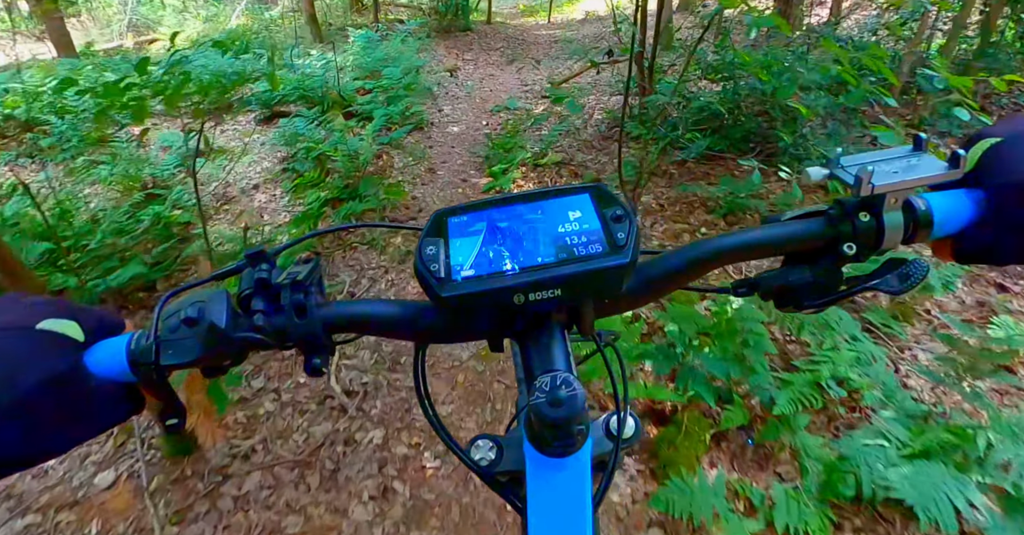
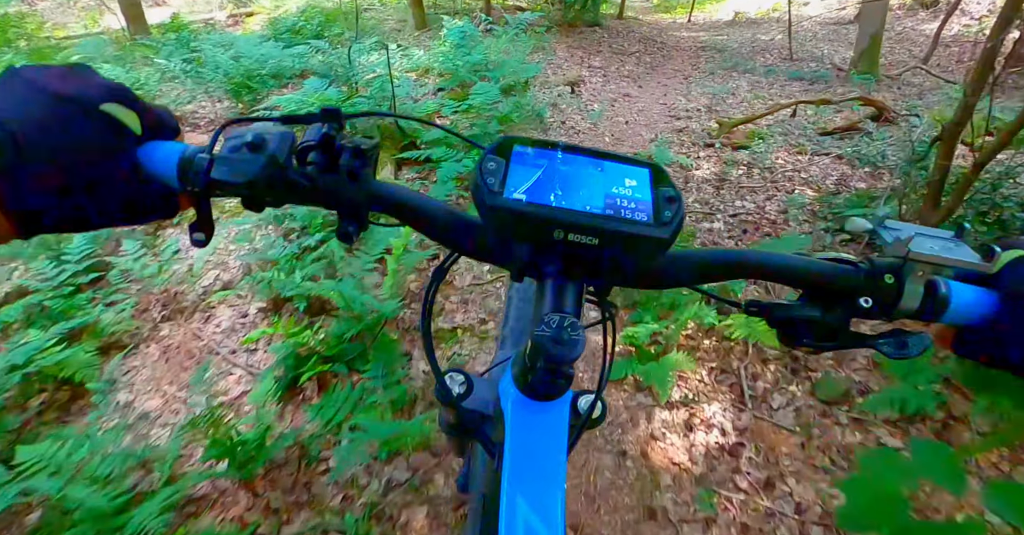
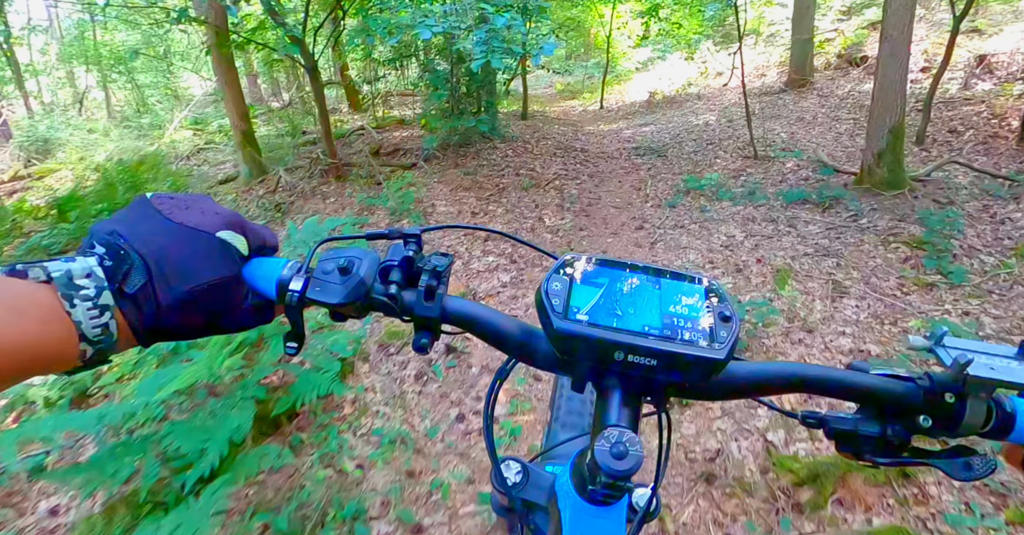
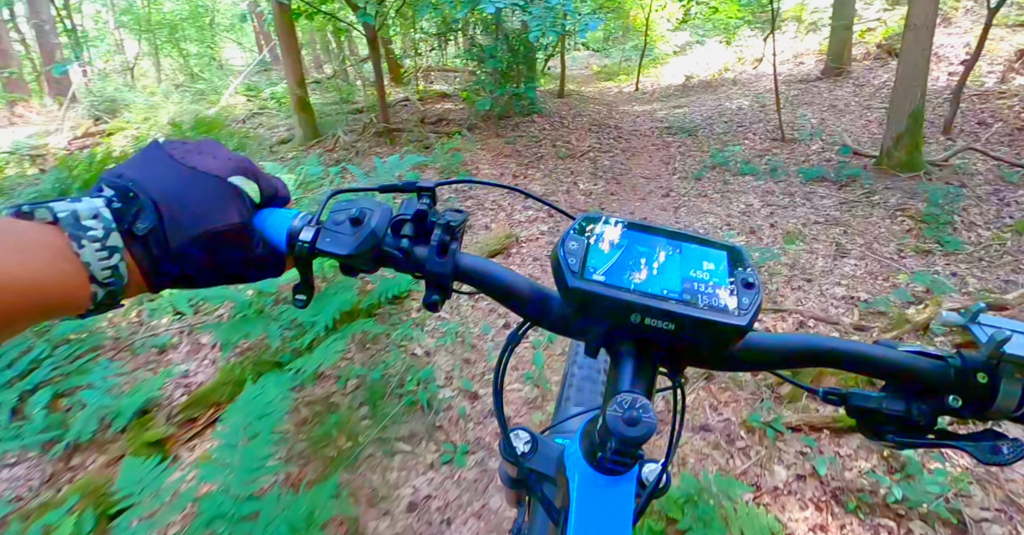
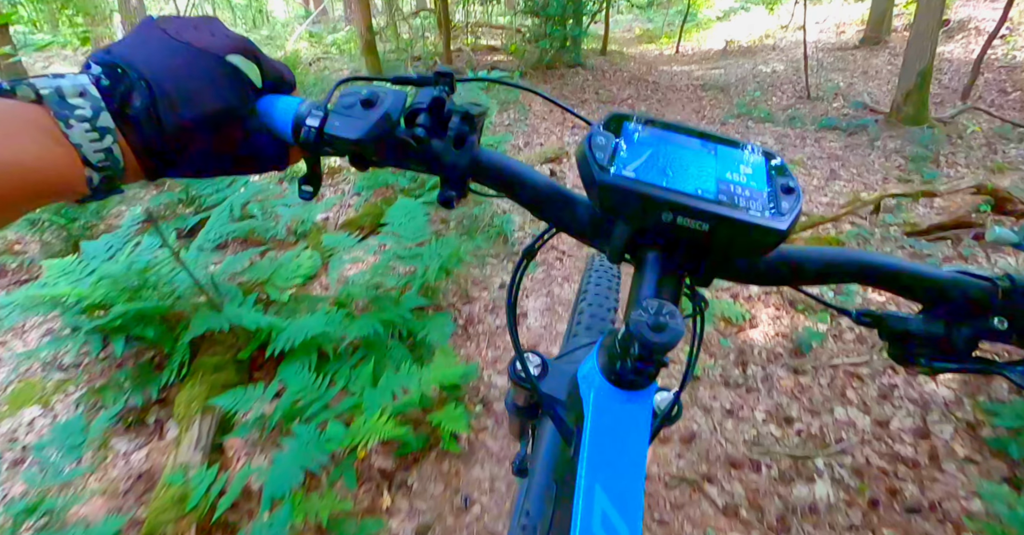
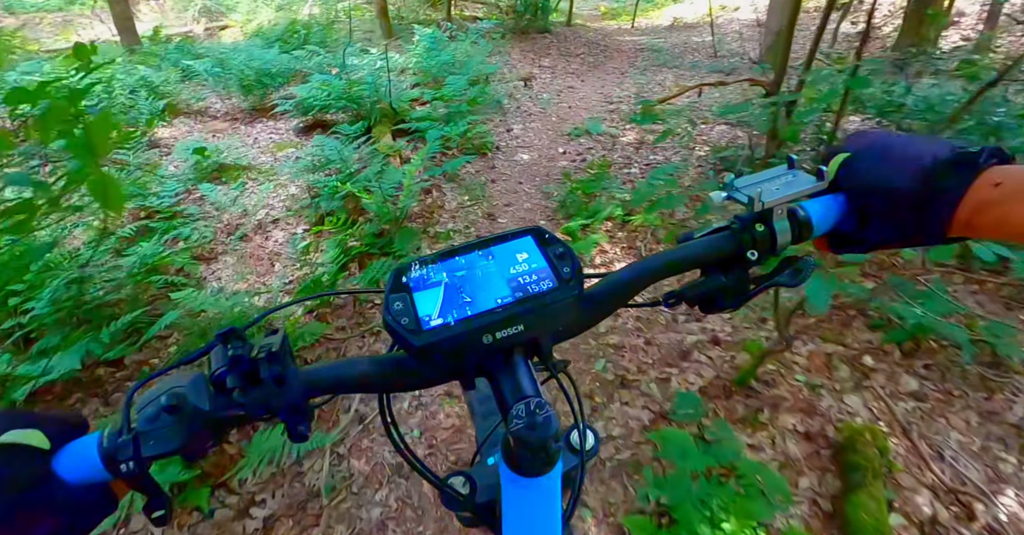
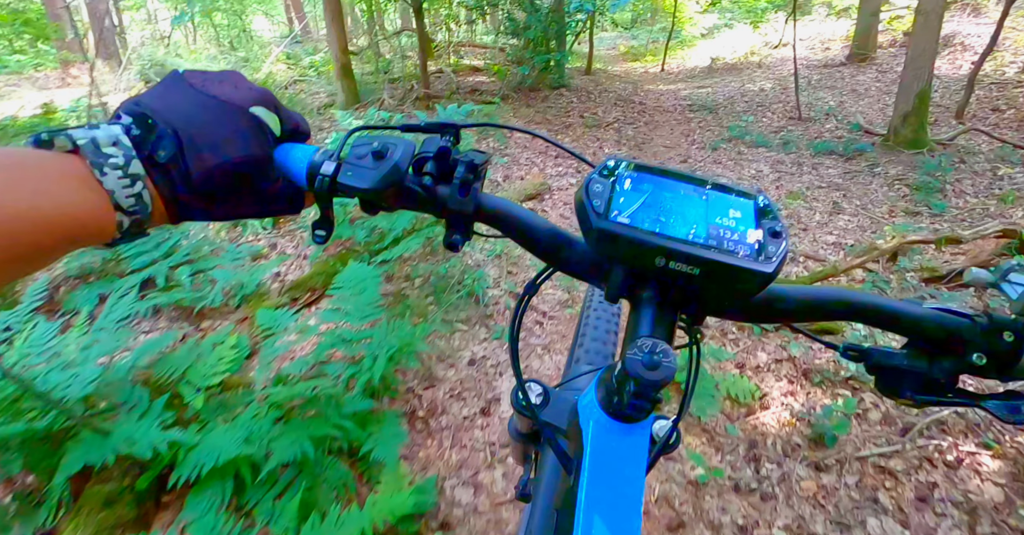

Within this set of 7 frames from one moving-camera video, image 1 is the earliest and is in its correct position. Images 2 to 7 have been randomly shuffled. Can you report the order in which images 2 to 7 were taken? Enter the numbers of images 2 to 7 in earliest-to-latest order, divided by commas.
6, 2, 5, 7, 4, 3
